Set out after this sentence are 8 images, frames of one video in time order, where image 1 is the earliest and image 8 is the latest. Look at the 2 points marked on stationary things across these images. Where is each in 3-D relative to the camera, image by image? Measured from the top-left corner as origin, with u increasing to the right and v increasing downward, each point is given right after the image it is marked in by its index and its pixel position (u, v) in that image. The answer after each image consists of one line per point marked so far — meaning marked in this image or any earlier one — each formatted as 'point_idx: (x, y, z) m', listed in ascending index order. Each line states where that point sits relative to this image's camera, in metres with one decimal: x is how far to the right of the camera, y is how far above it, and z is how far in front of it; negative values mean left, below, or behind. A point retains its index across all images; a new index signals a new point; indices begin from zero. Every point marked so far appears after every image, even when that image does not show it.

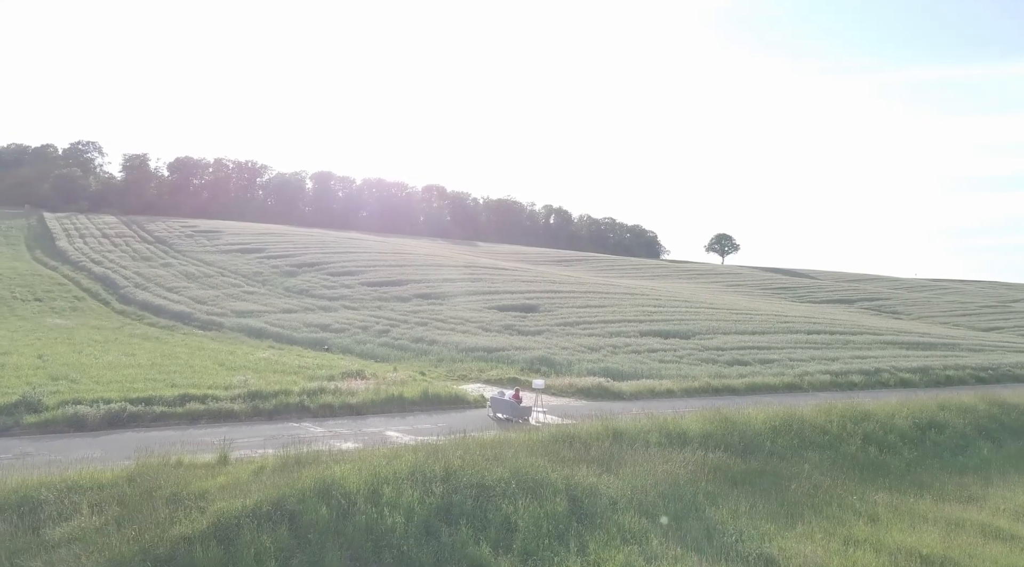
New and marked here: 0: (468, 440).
0: (-0.7, -3.0, +15.2) m
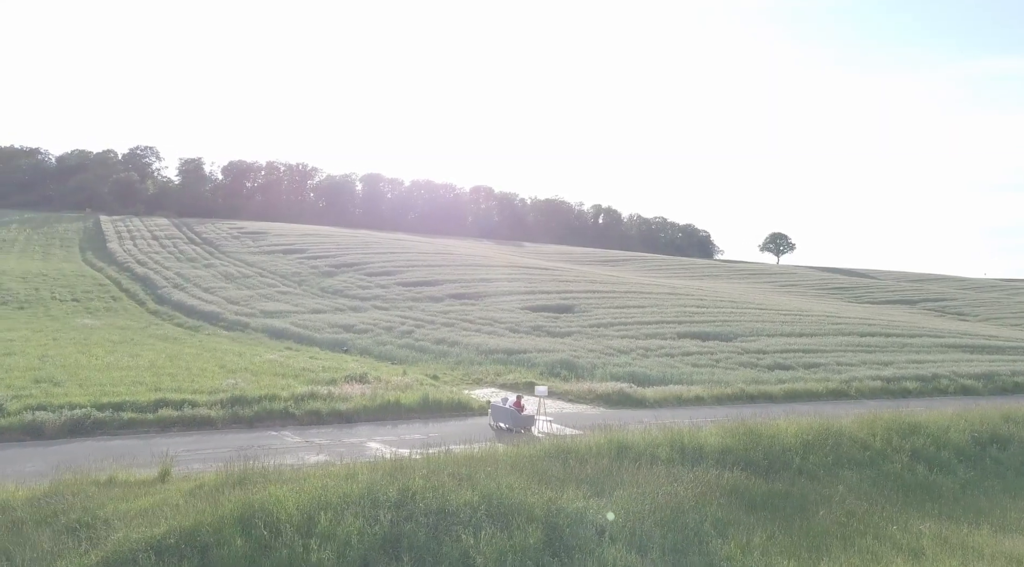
0: (-1.0, -2.9, +13.5) m
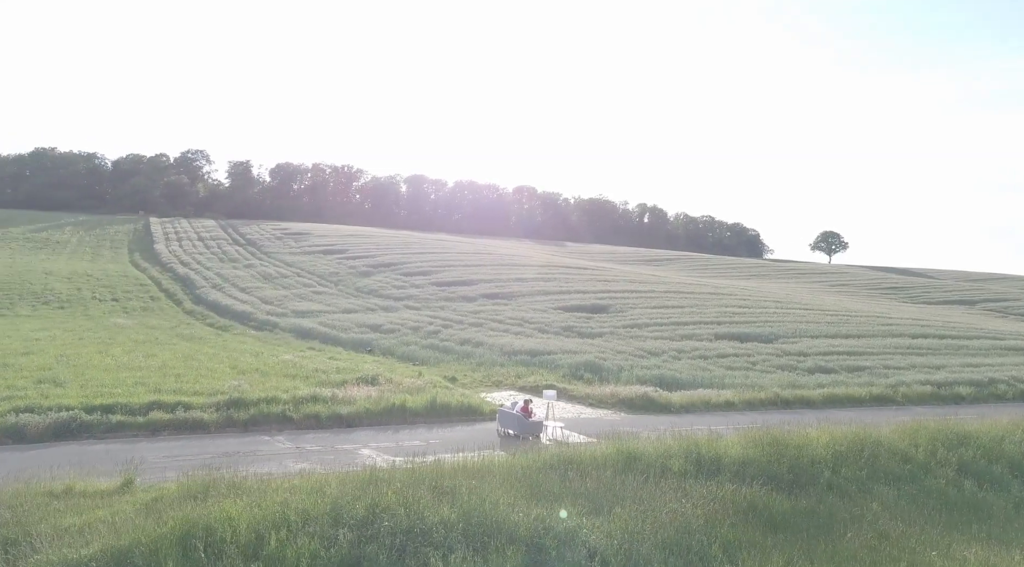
0: (-1.1, -2.8, +12.5) m
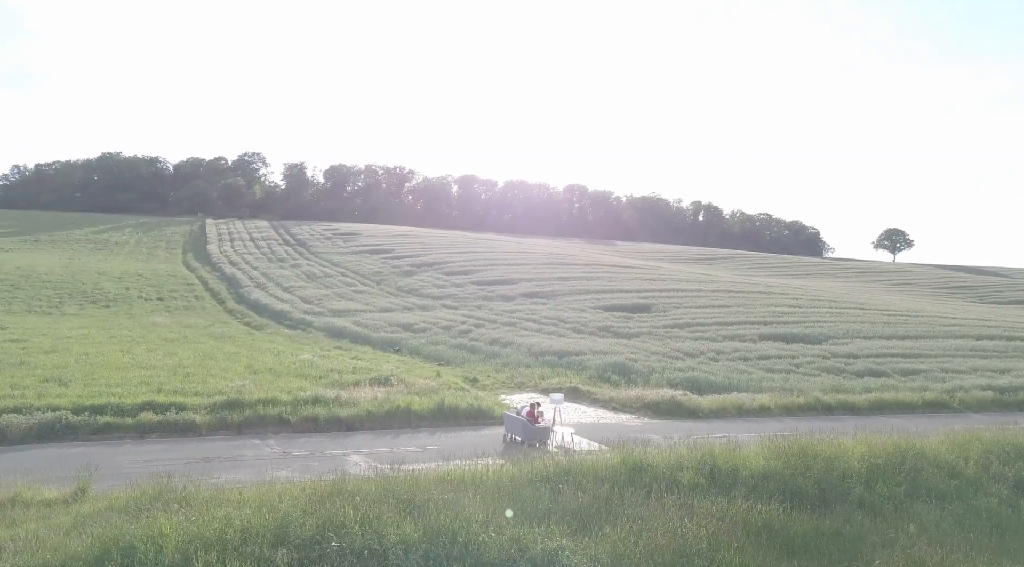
0: (-1.3, -2.7, +11.4) m
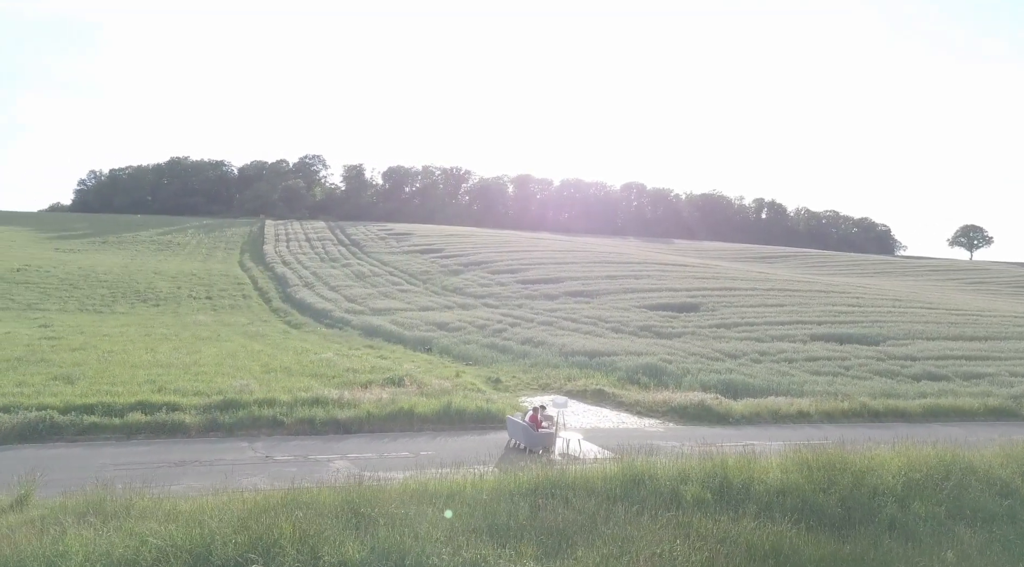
0: (-1.5, -2.6, +10.4) m
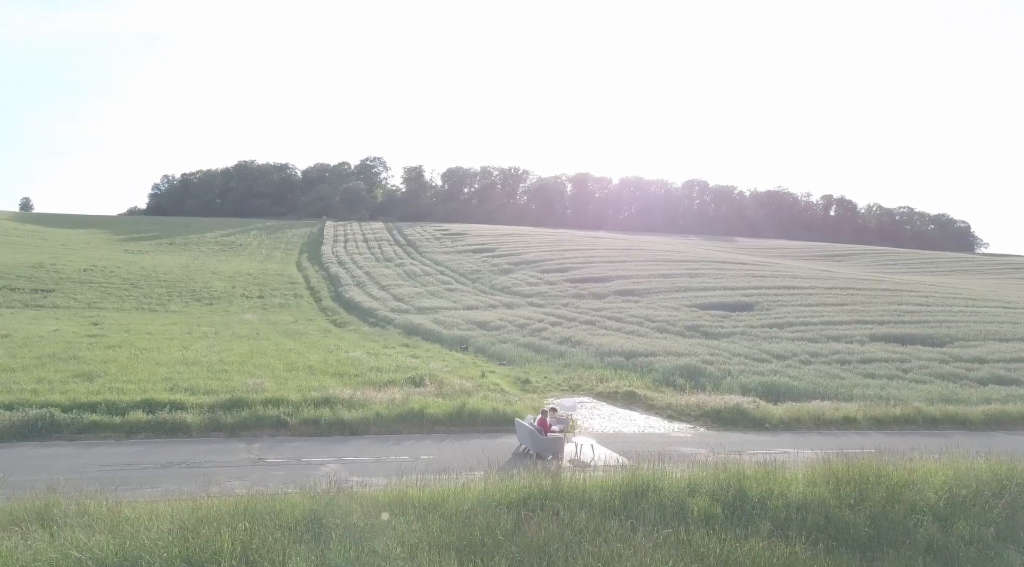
0: (-1.7, -2.5, +9.7) m
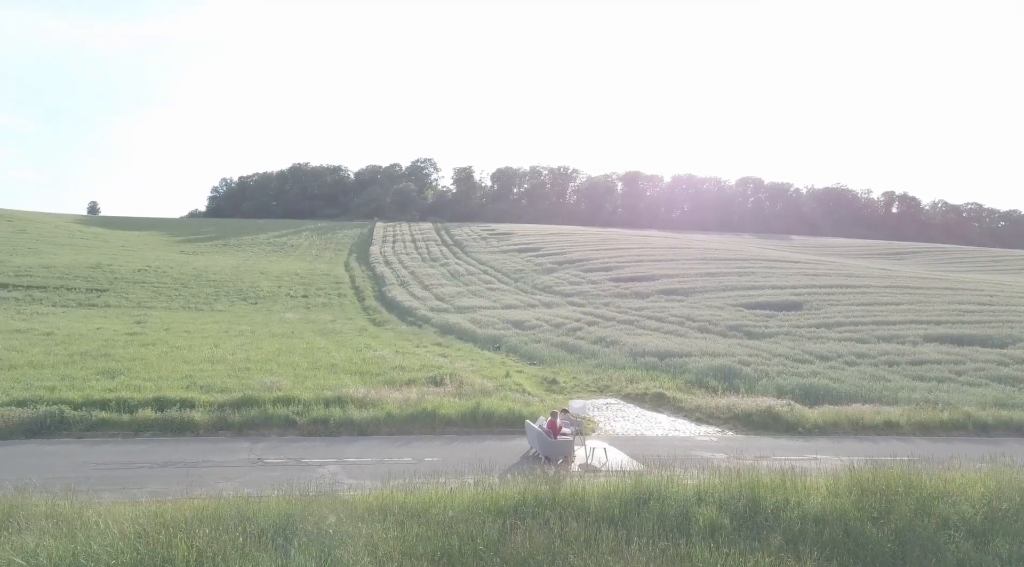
0: (-1.8, -2.5, +9.2) m
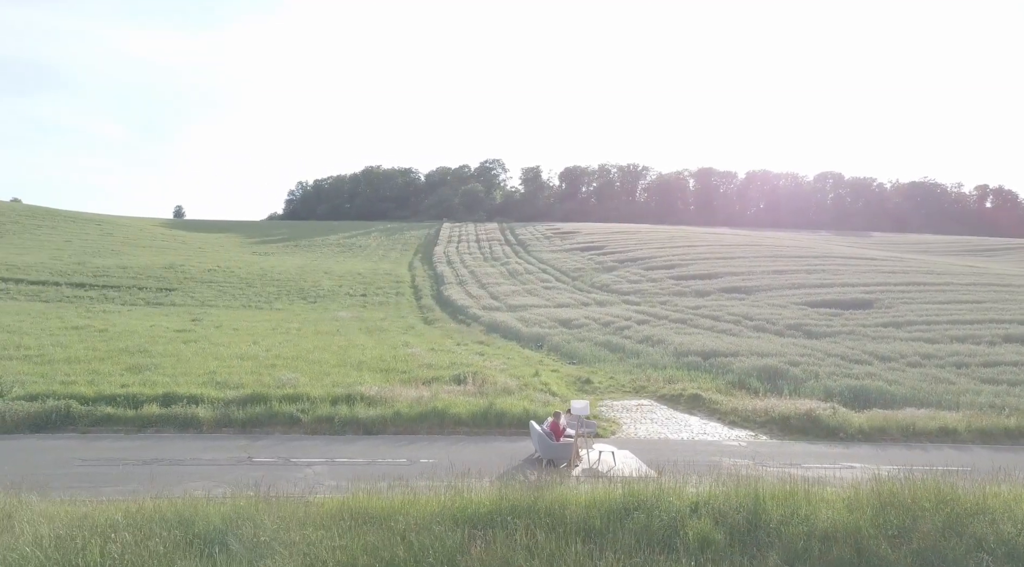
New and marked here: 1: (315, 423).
0: (-2.1, -2.3, +8.6) m
1: (-3.4, -2.4, +14.2) m
